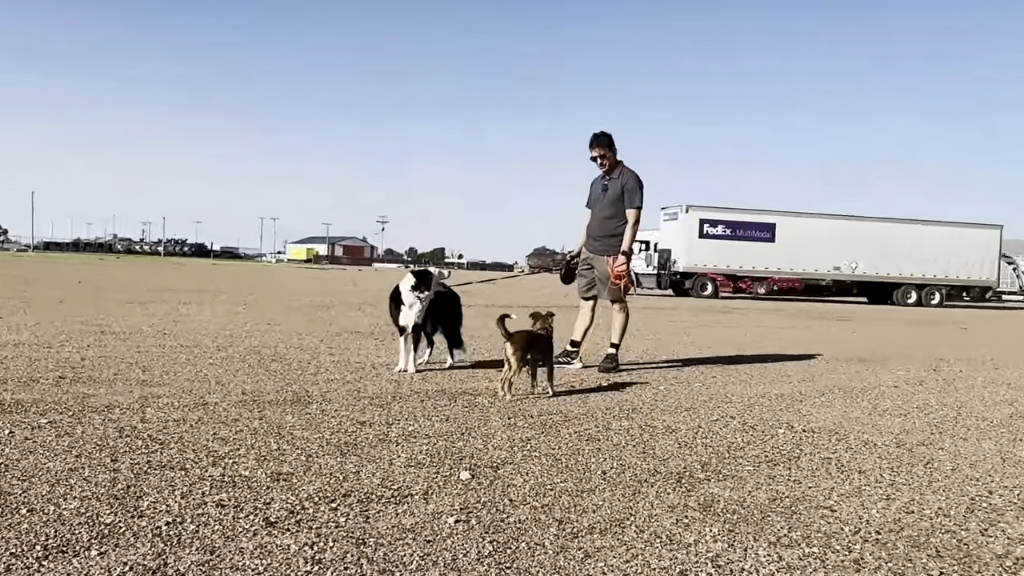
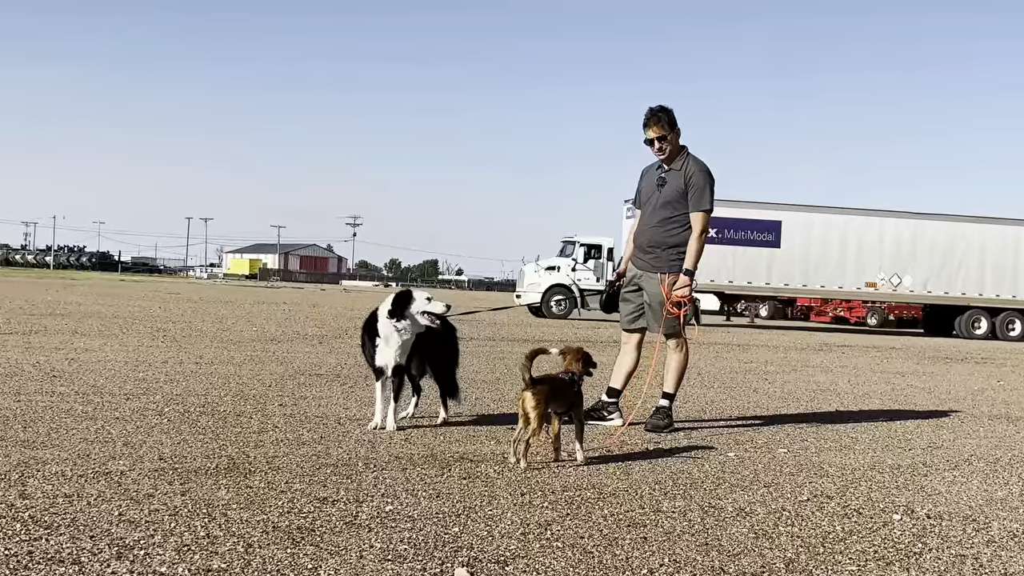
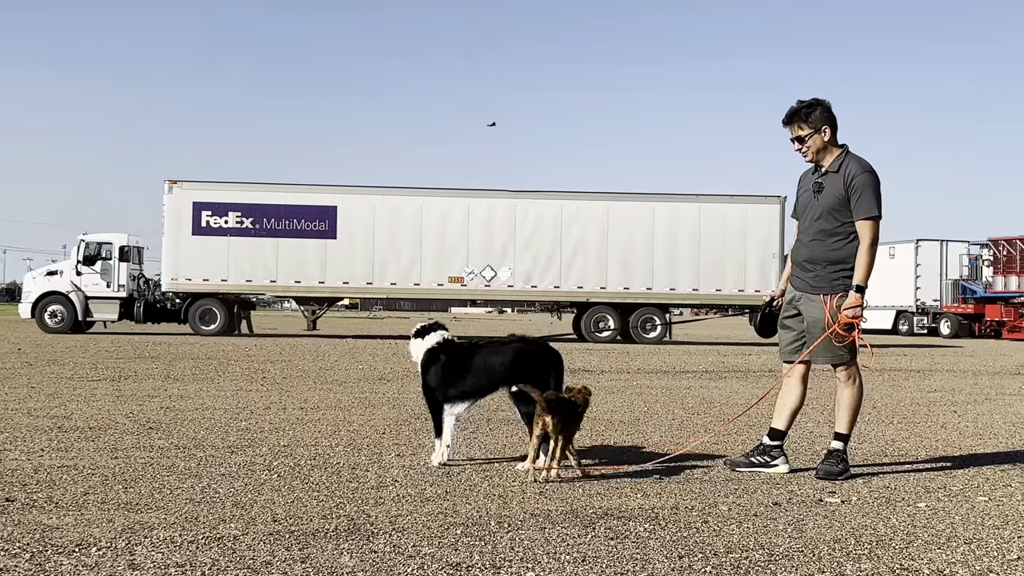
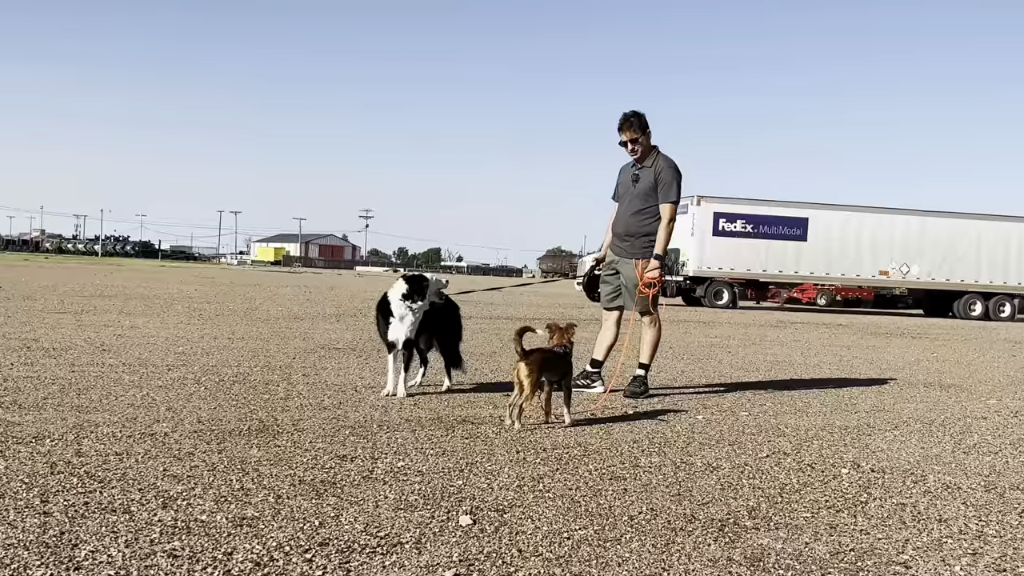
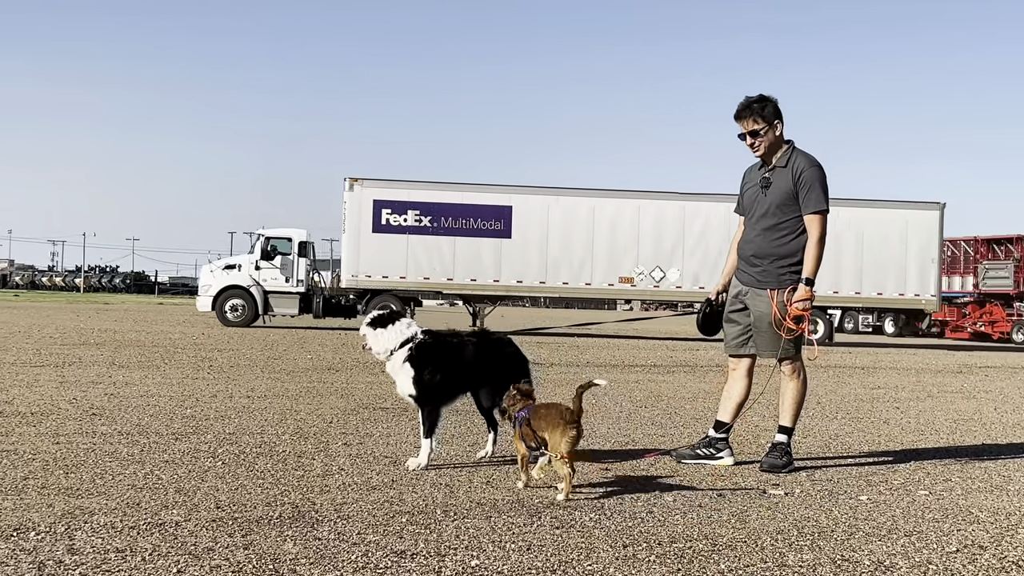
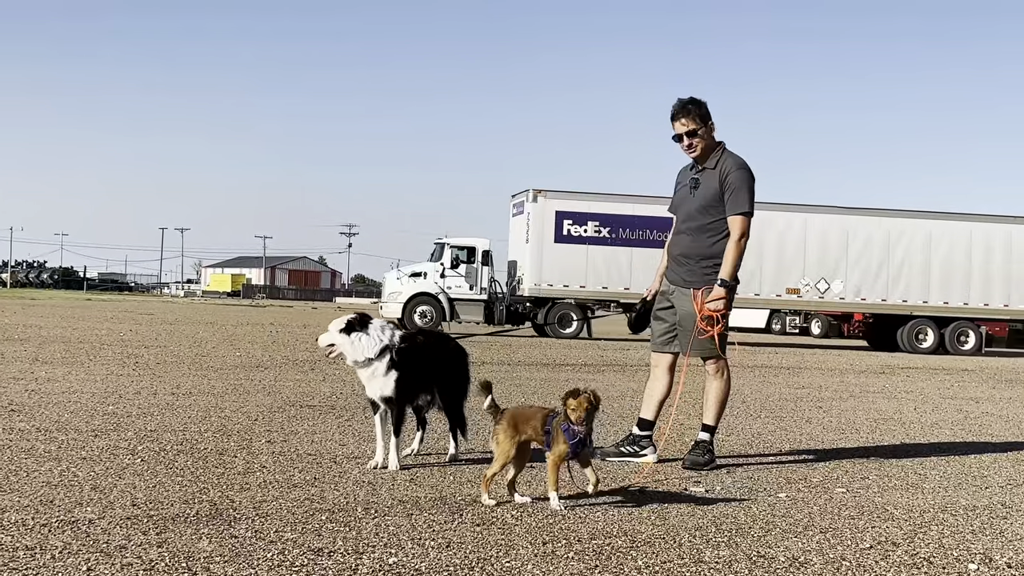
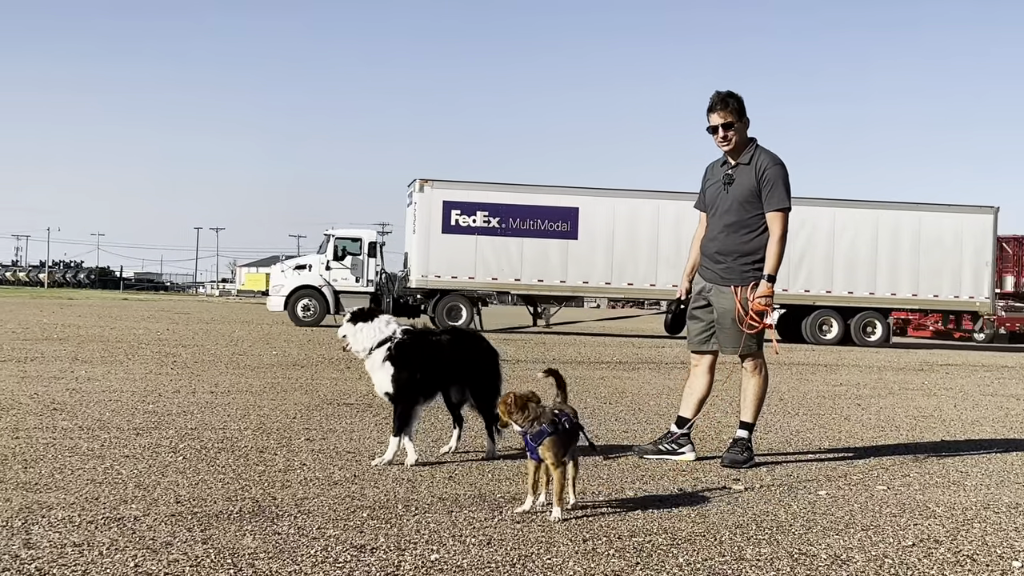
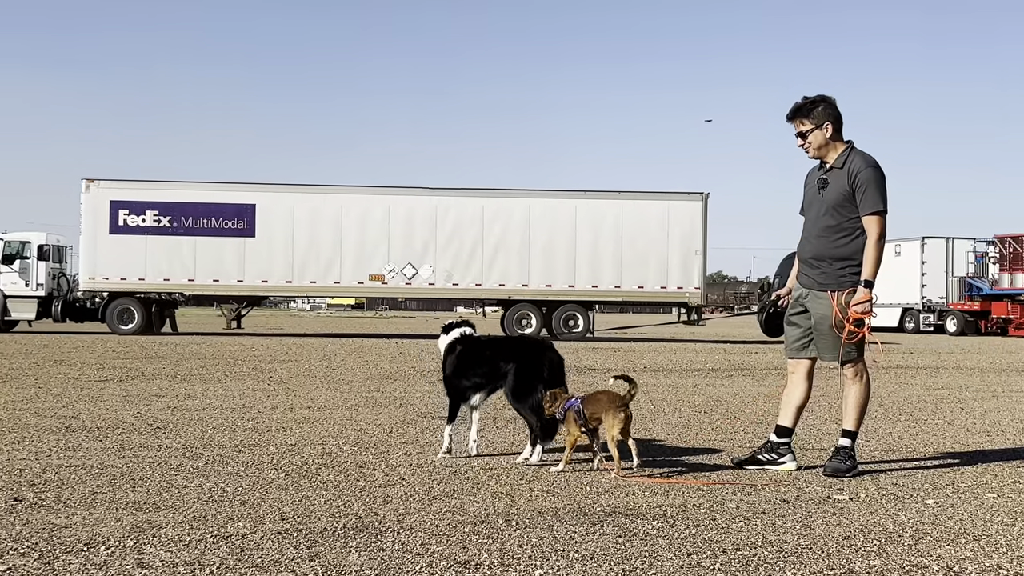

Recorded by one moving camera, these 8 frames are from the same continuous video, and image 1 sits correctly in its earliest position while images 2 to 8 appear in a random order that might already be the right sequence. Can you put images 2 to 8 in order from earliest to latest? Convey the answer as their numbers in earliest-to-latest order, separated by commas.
4, 2, 6, 7, 5, 3, 8
